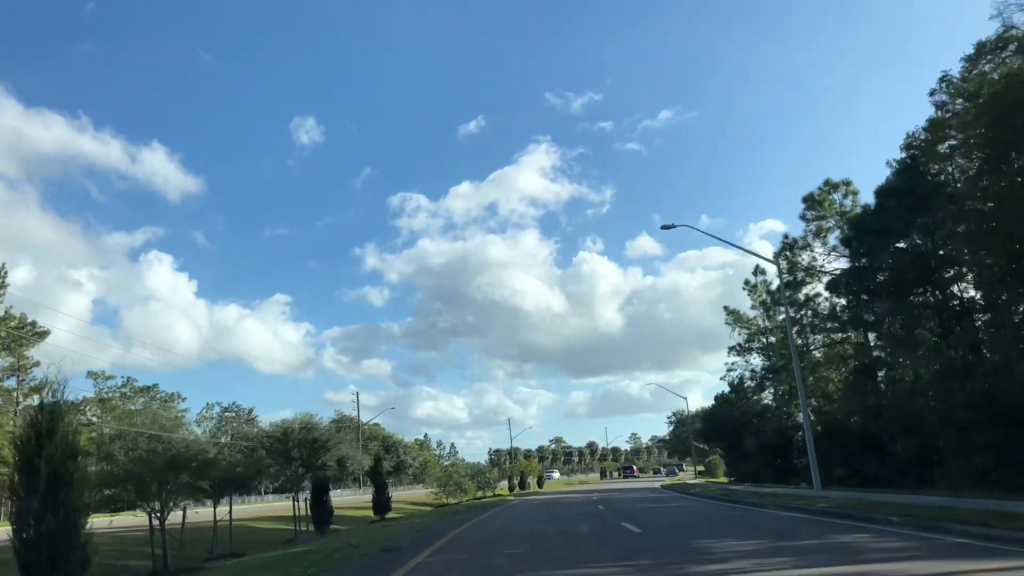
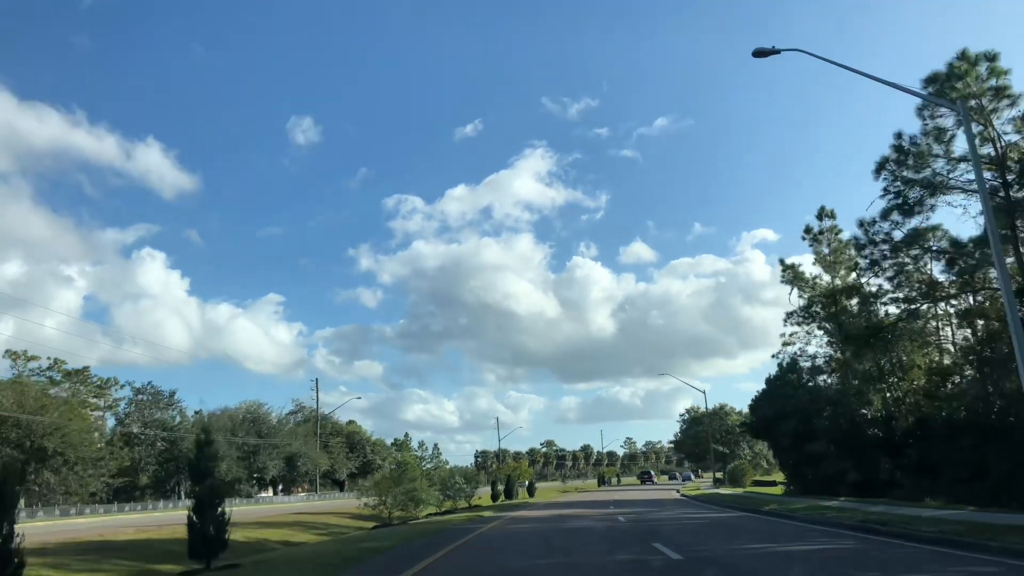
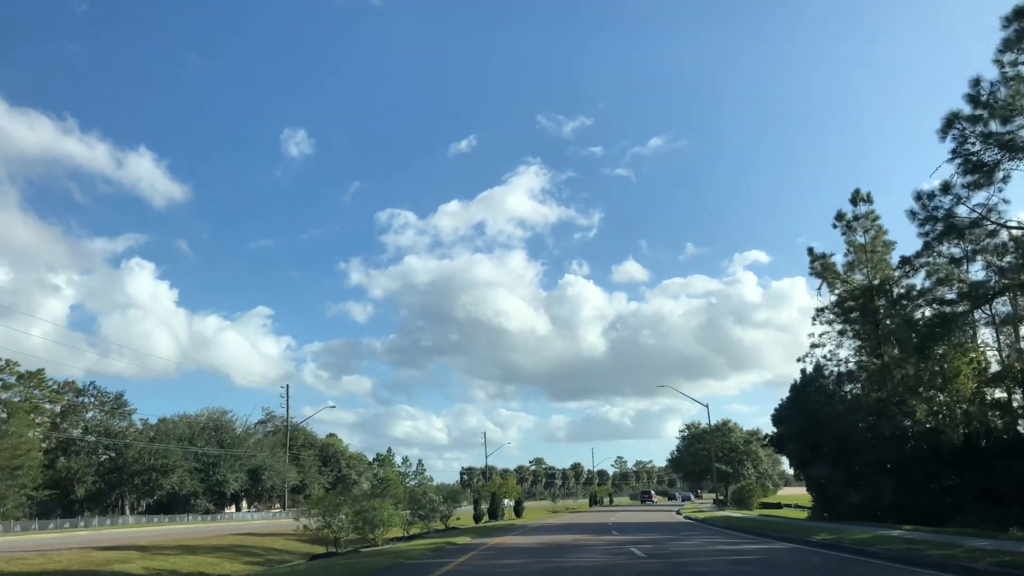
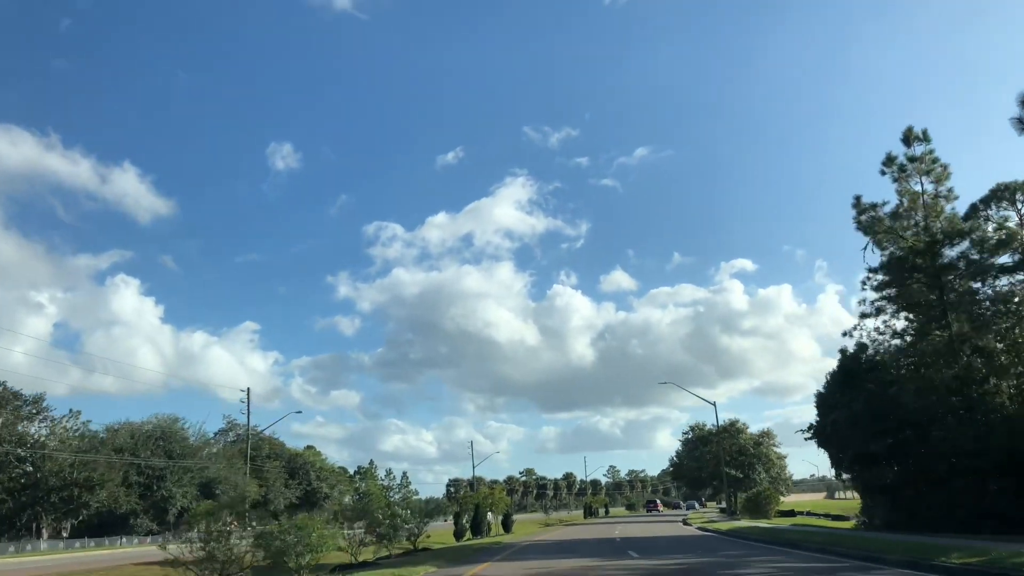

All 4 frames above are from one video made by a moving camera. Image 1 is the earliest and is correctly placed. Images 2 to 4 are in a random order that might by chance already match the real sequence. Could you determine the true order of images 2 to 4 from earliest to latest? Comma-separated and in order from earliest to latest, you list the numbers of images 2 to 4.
2, 3, 4
